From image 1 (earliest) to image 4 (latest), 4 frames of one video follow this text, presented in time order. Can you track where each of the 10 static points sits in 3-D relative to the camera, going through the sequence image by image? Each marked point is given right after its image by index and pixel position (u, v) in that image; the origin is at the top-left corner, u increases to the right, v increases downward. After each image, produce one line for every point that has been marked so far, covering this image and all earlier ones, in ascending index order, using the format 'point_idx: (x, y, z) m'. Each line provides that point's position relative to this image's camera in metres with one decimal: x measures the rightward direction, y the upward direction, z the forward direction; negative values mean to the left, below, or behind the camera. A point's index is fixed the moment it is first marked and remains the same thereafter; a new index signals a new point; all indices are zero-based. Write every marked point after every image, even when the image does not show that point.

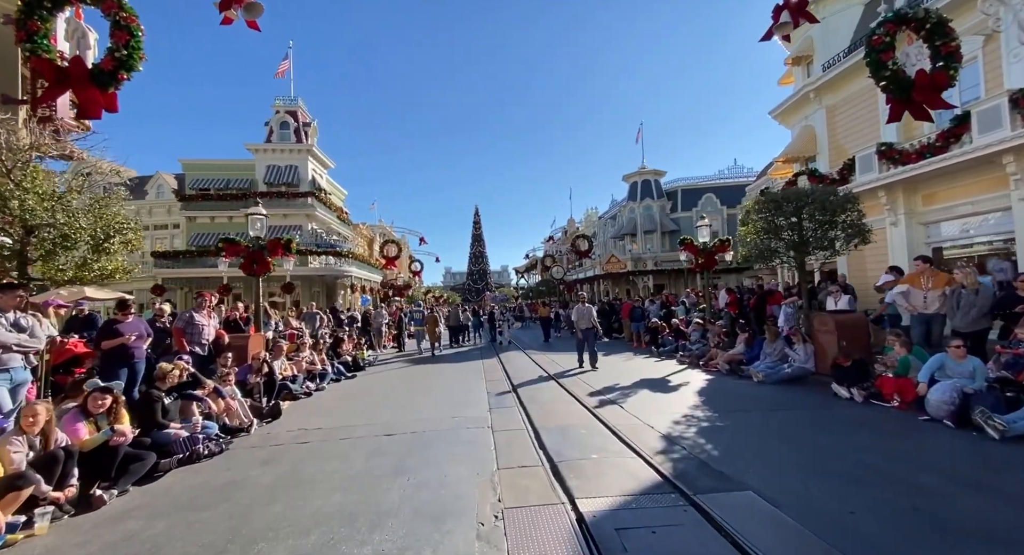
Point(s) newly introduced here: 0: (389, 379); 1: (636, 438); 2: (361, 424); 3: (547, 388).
0: (-3.0, -2.5, +11.5) m
1: (+1.4, -1.8, +5.3) m
2: (-2.1, -2.0, +6.5) m
3: (+0.6, -2.0, +8.5) m
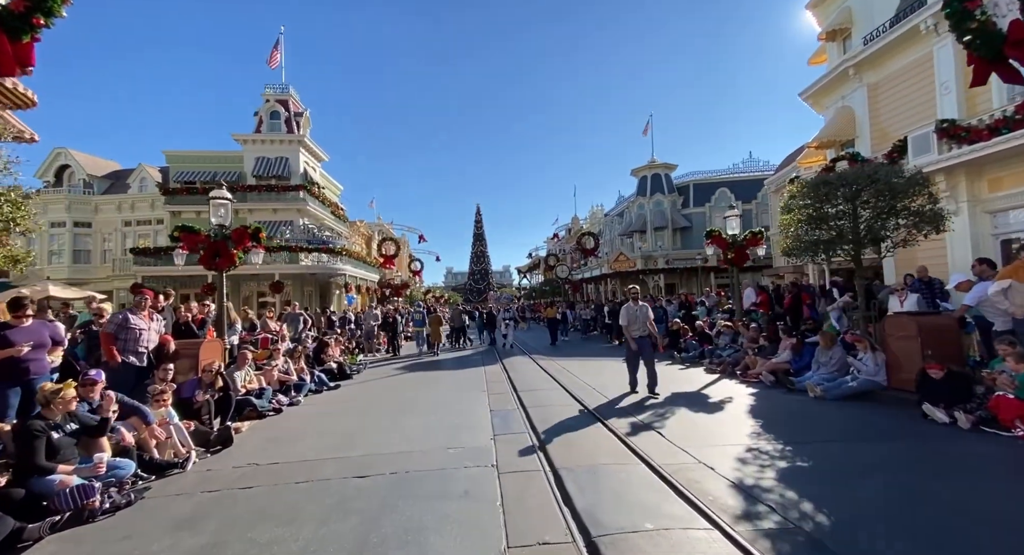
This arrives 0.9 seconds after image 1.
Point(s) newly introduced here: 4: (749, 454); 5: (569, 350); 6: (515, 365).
0: (-2.9, -2.4, +10.1) m
1: (+1.5, -1.7, +3.8) m
2: (-2.0, -1.9, +5.1) m
3: (+0.8, -1.9, +7.0) m
4: (+2.3, -1.7, +4.6) m
5: (+2.0, -2.6, +16.9) m
6: (+0.1, -2.3, +12.5) m
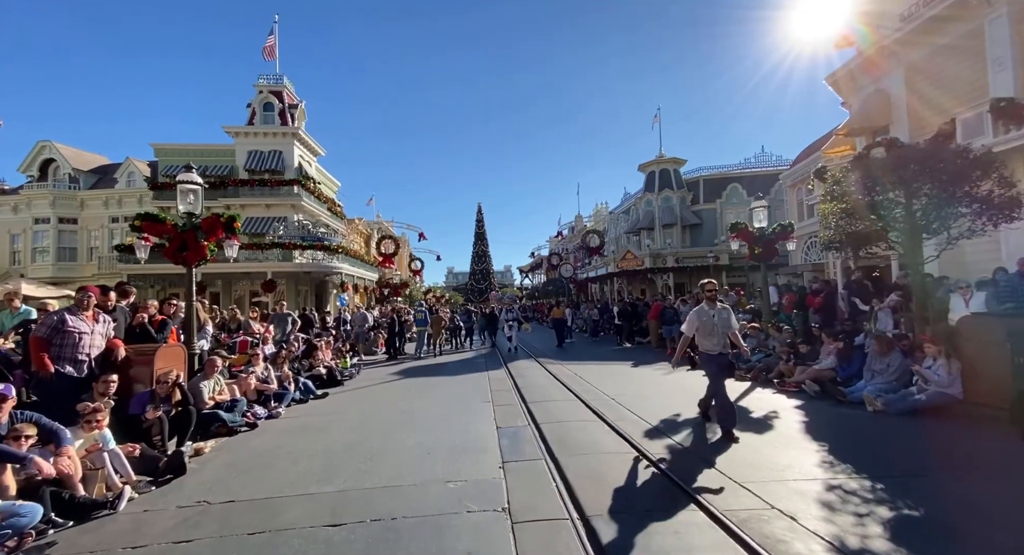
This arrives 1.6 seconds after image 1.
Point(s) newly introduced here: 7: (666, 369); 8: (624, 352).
0: (-2.7, -2.3, +9.1) m
1: (+1.6, -1.6, +2.8) m
2: (-1.8, -1.9, +4.1) m
3: (+0.9, -1.8, +6.0) m
4: (+2.5, -1.7, +3.6) m
5: (+2.2, -2.5, +15.9) m
6: (+0.2, -2.3, +11.5) m
7: (+3.6, -2.1, +11.0) m
8: (+3.7, -2.5, +15.8) m
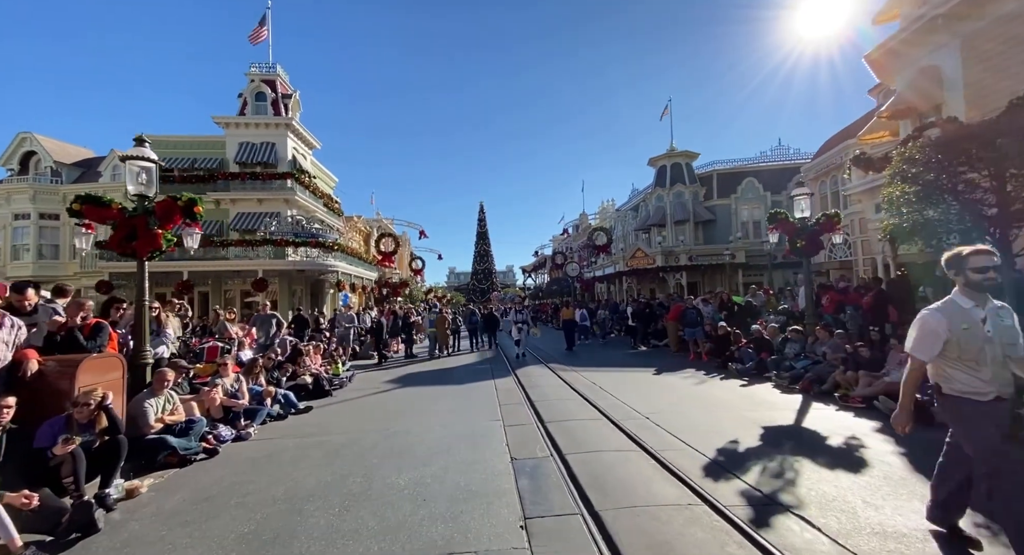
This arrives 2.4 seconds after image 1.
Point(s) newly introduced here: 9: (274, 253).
0: (-2.5, -2.3, +7.9) m
1: (+1.8, -1.5, +1.6) m
2: (-1.7, -1.8, +2.8) m
3: (+1.1, -1.8, +4.8) m
4: (+2.6, -1.6, +2.4) m
5: (+2.4, -2.5, +14.7) m
6: (+0.4, -2.2, +10.3) m
7: (+3.8, -2.1, +9.7) m
8: (+4.0, -2.4, +14.6) m
9: (-10.1, +1.0, +19.9) m
